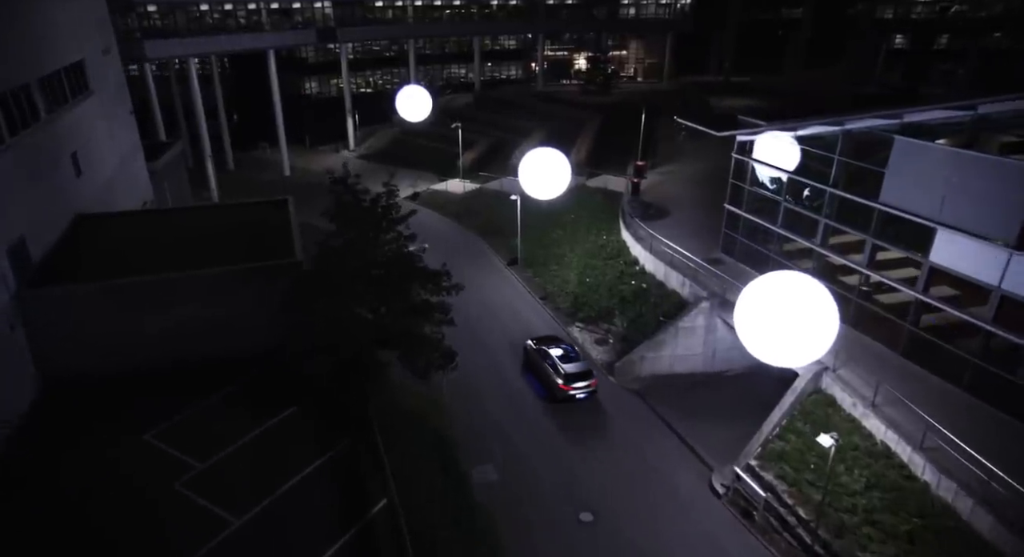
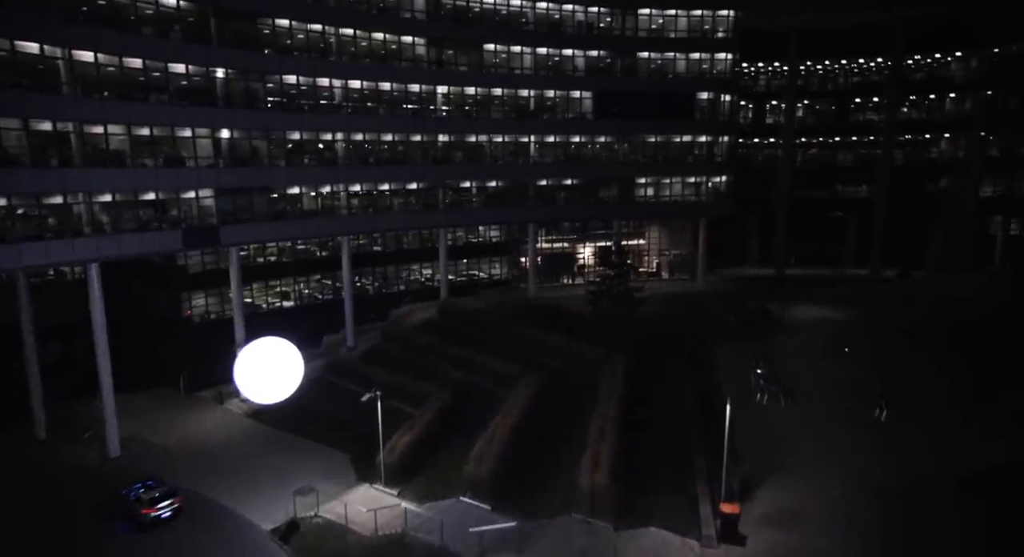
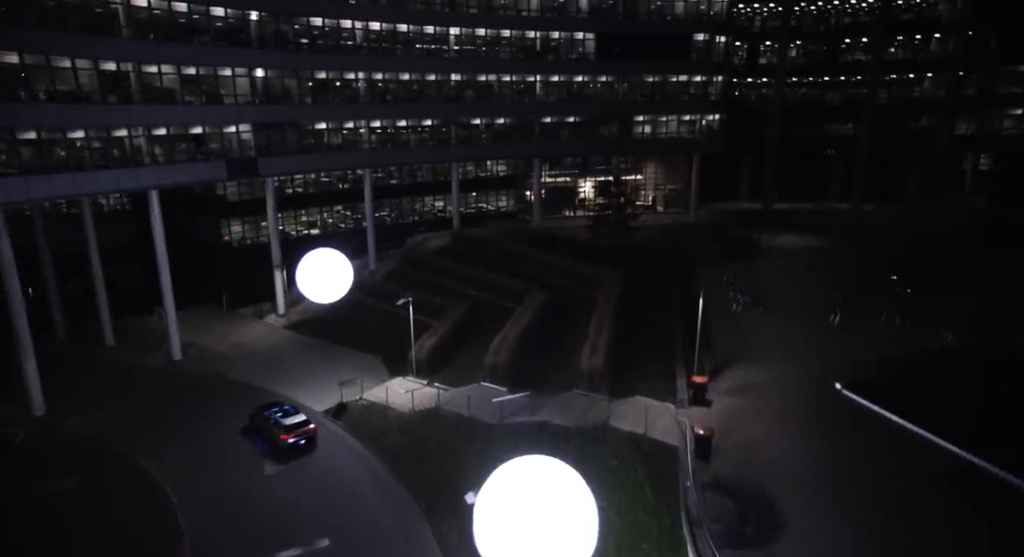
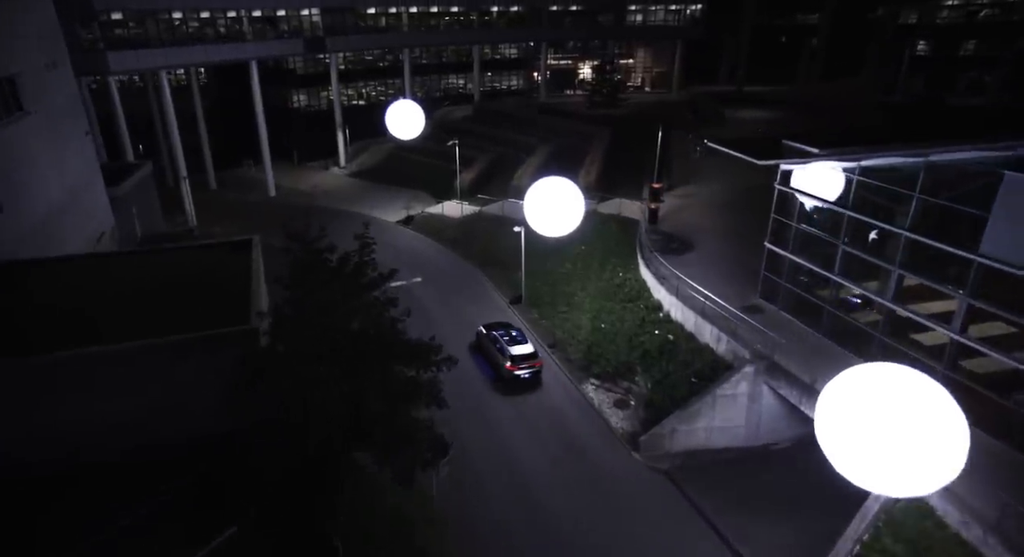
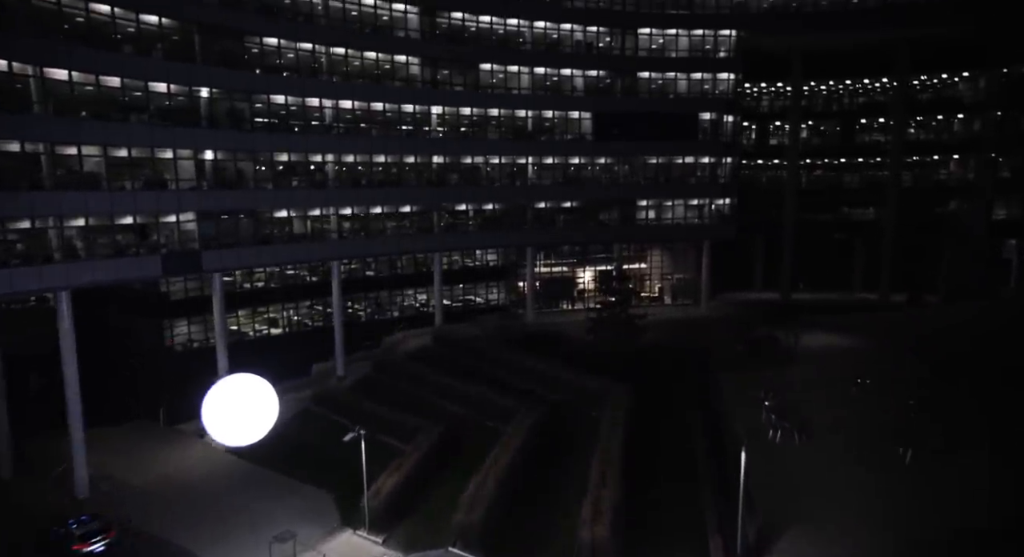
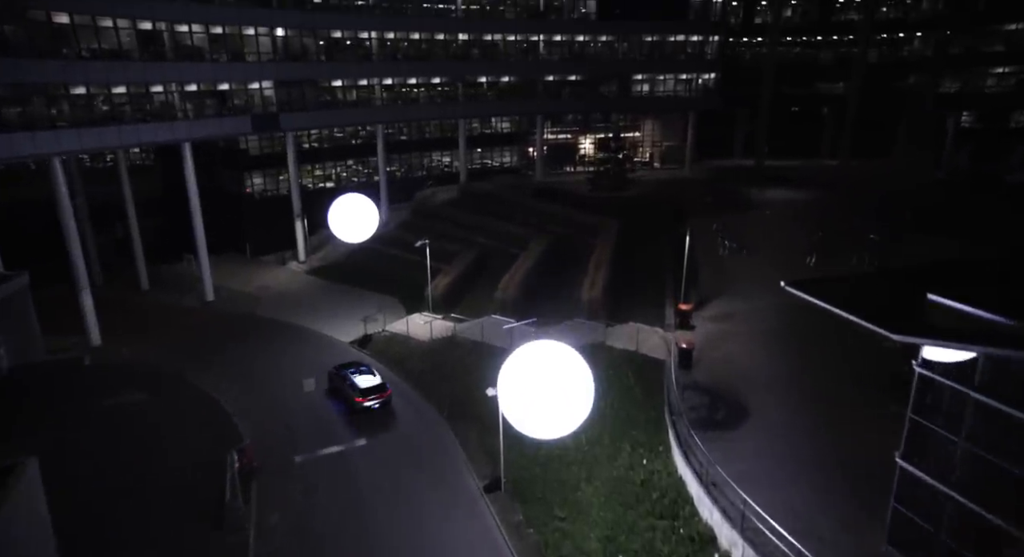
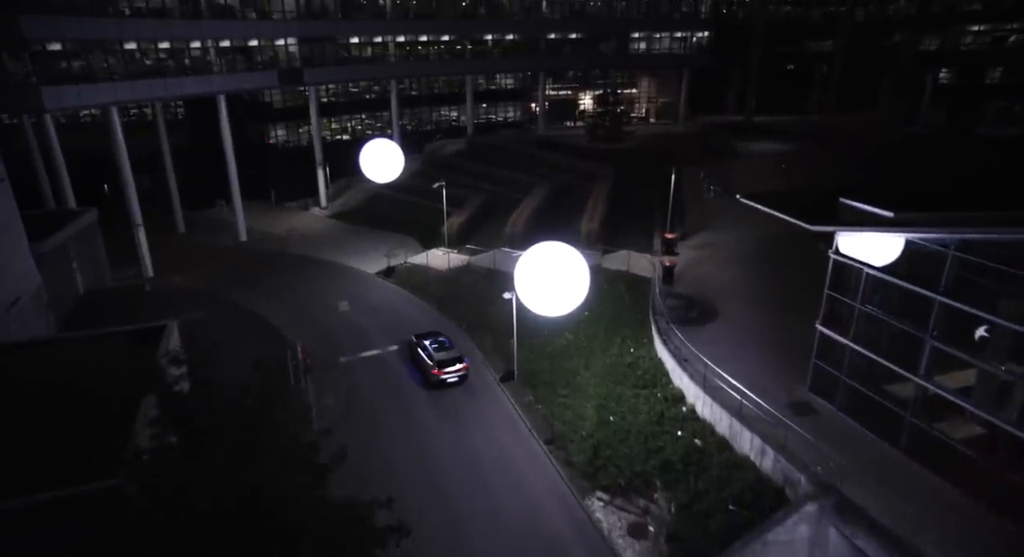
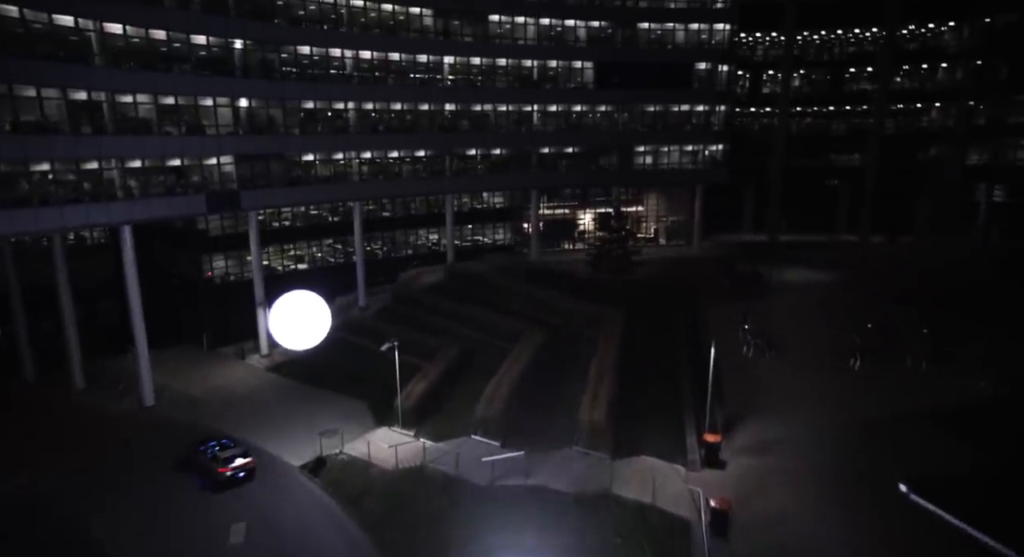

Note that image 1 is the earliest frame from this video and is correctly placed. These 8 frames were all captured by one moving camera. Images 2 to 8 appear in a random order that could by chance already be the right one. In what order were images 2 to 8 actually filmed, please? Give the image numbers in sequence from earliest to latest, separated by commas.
4, 7, 6, 3, 8, 2, 5
